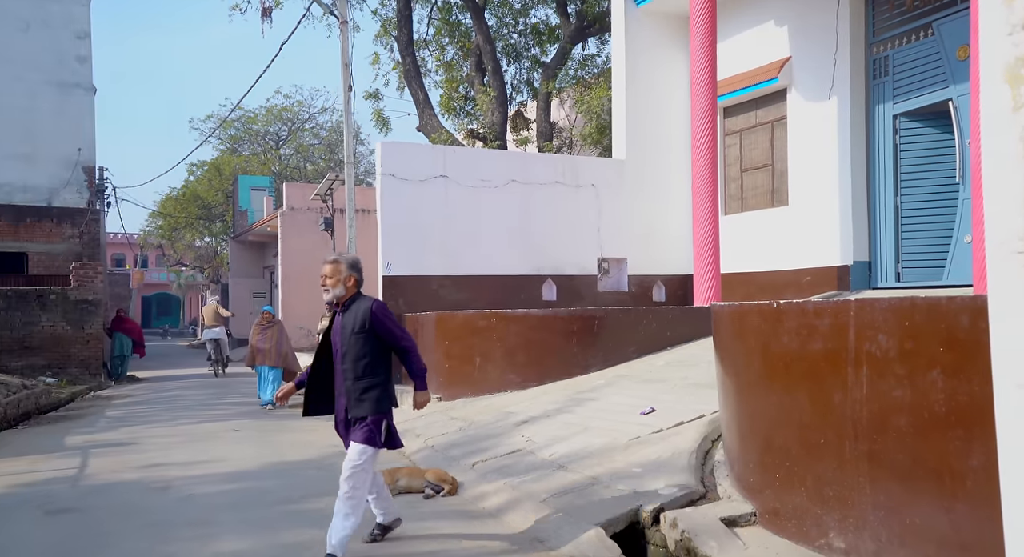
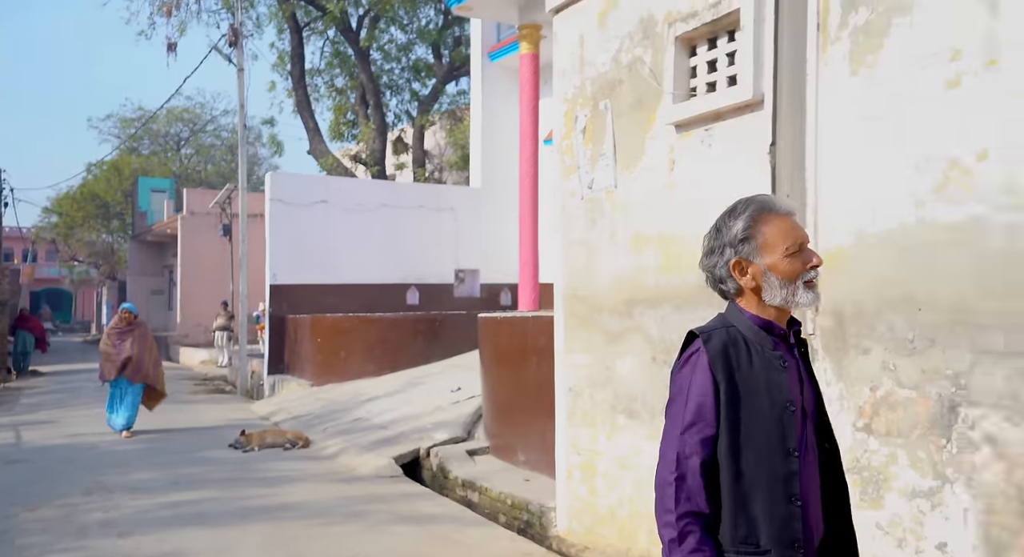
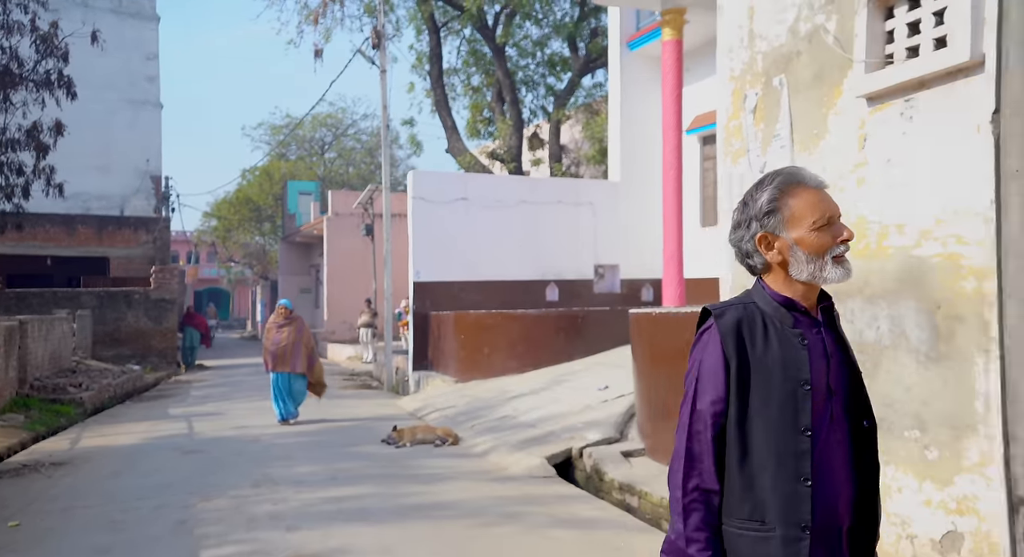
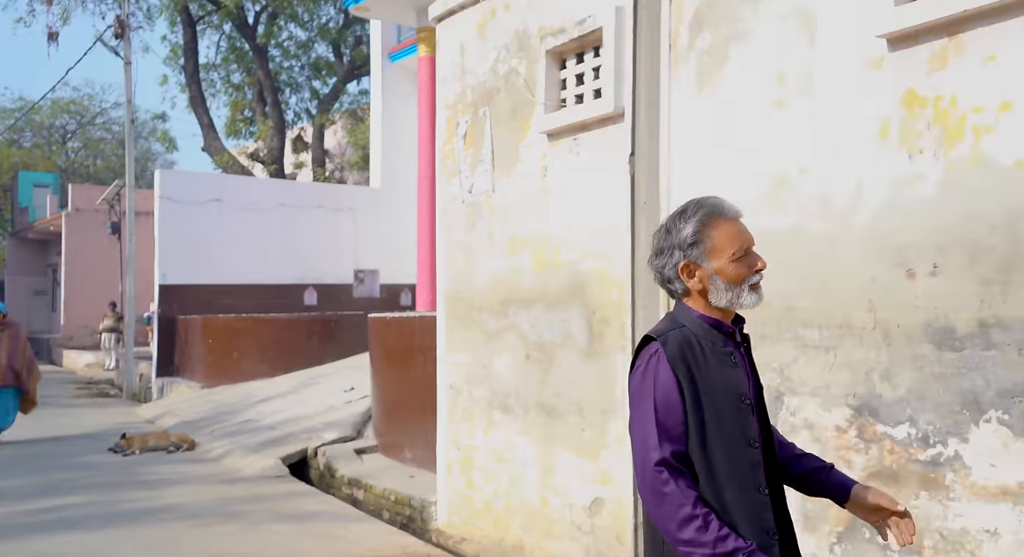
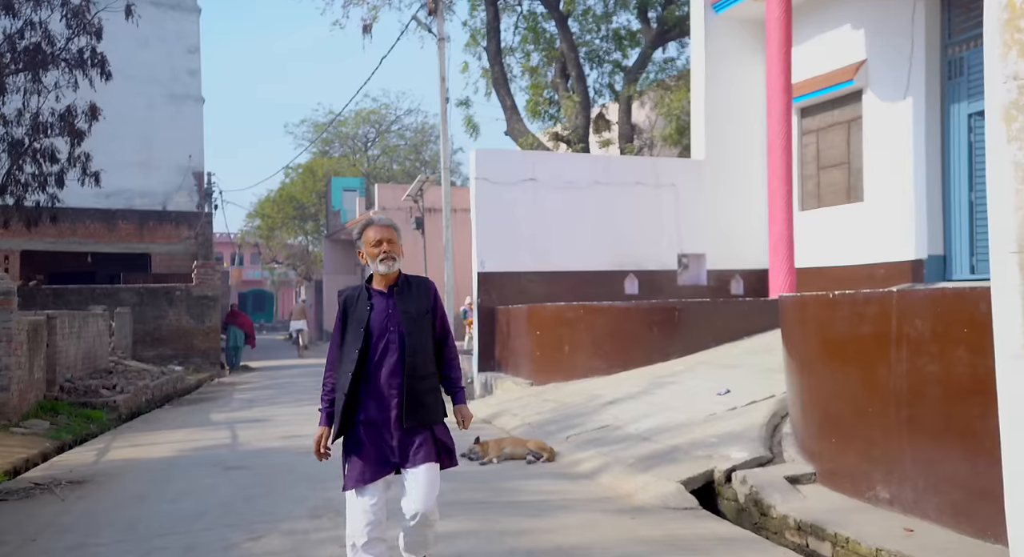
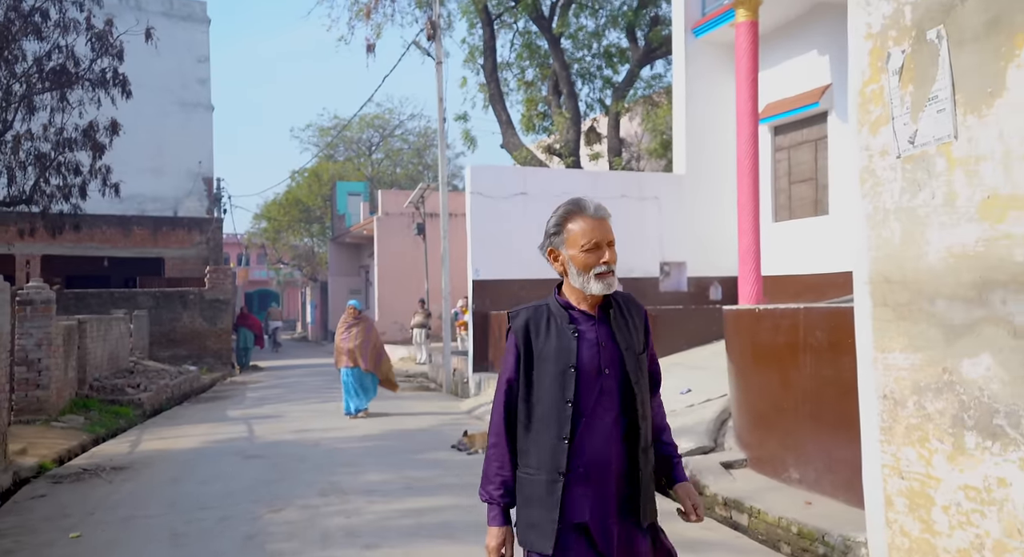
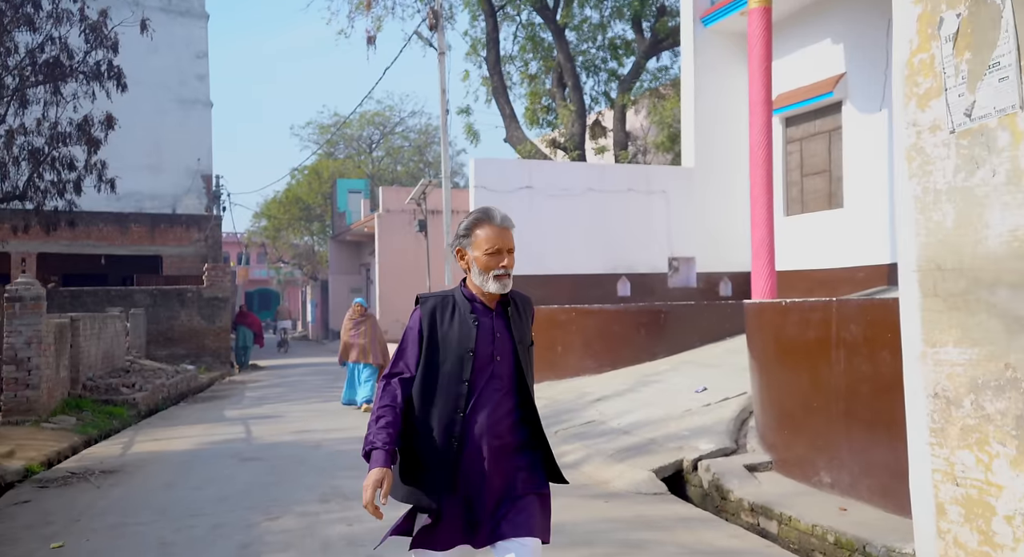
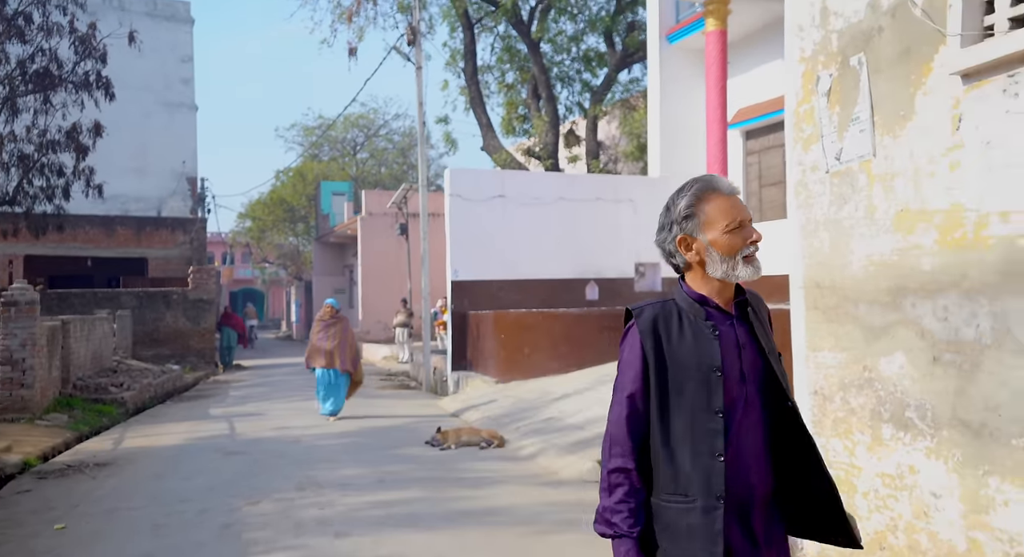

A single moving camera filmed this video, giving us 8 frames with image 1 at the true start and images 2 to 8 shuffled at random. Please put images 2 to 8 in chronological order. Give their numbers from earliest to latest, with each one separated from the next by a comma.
5, 7, 6, 8, 3, 2, 4
